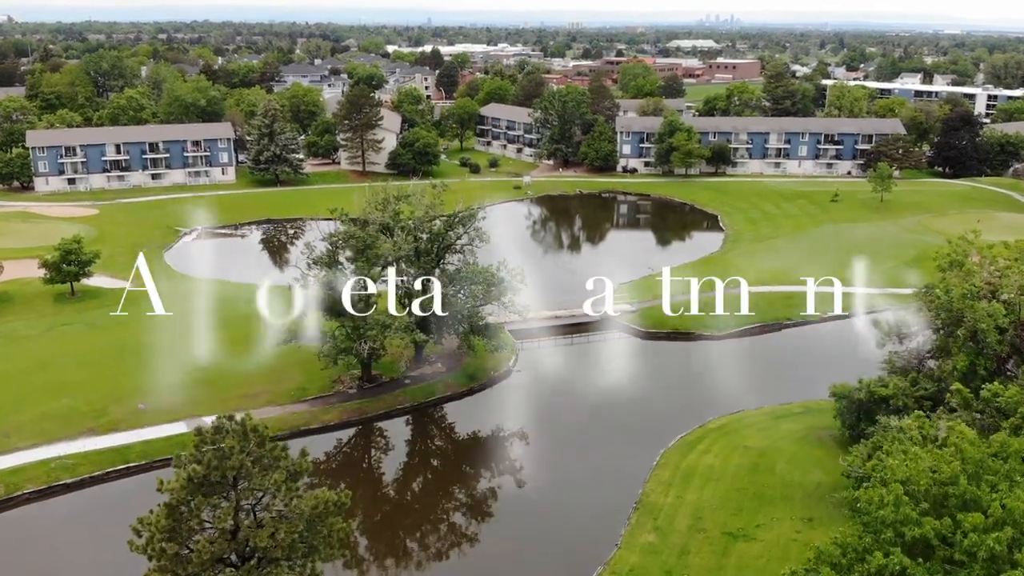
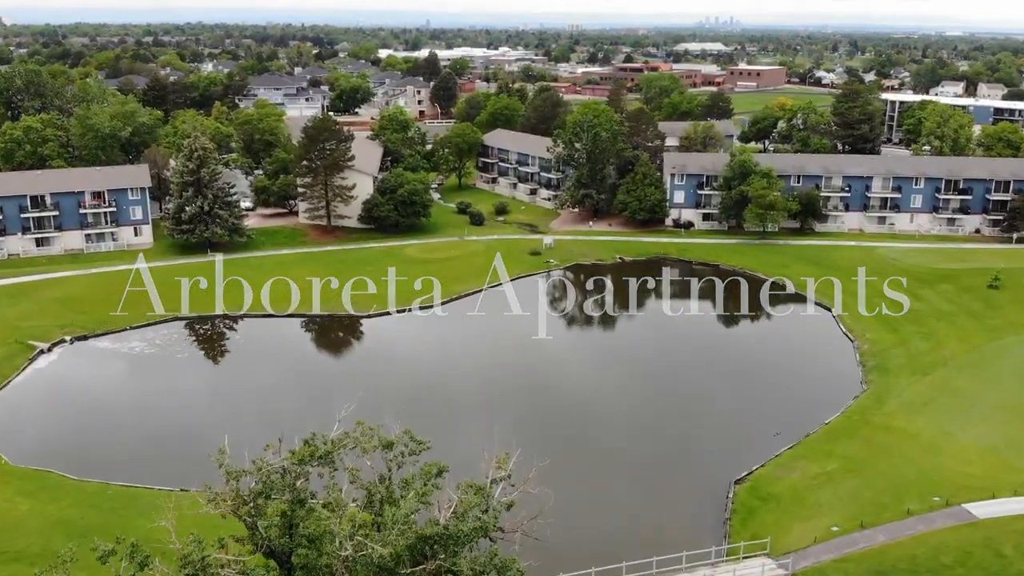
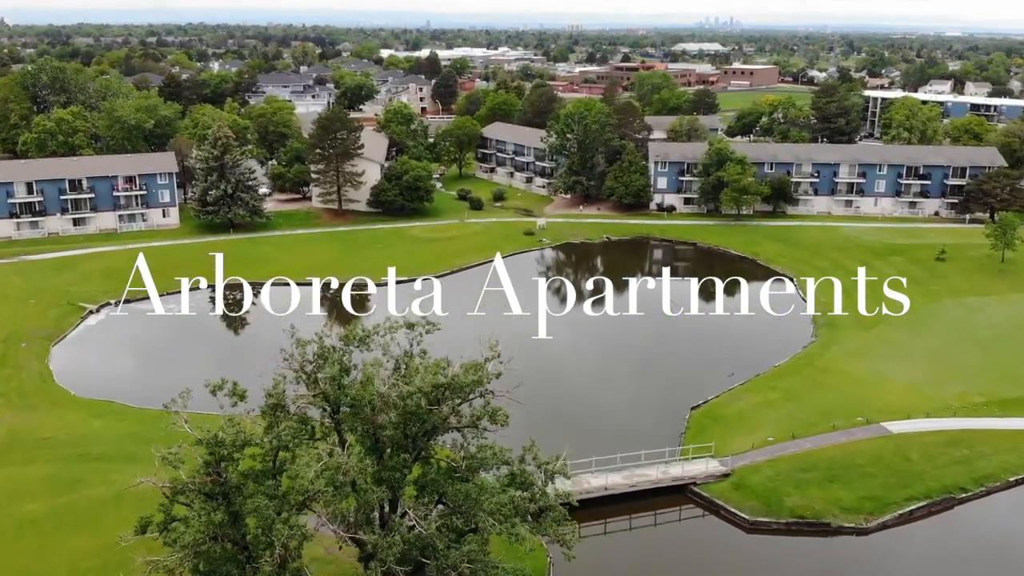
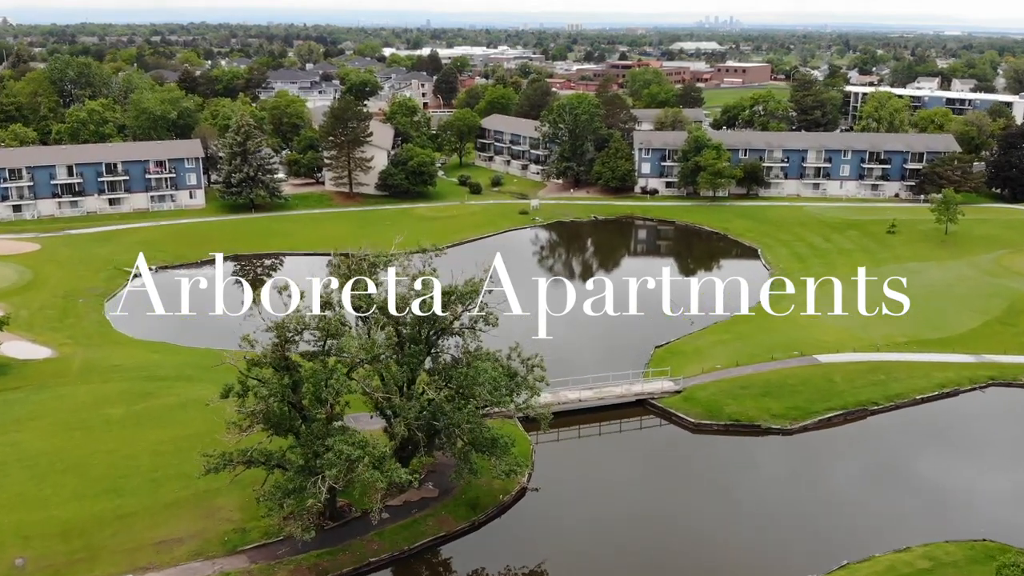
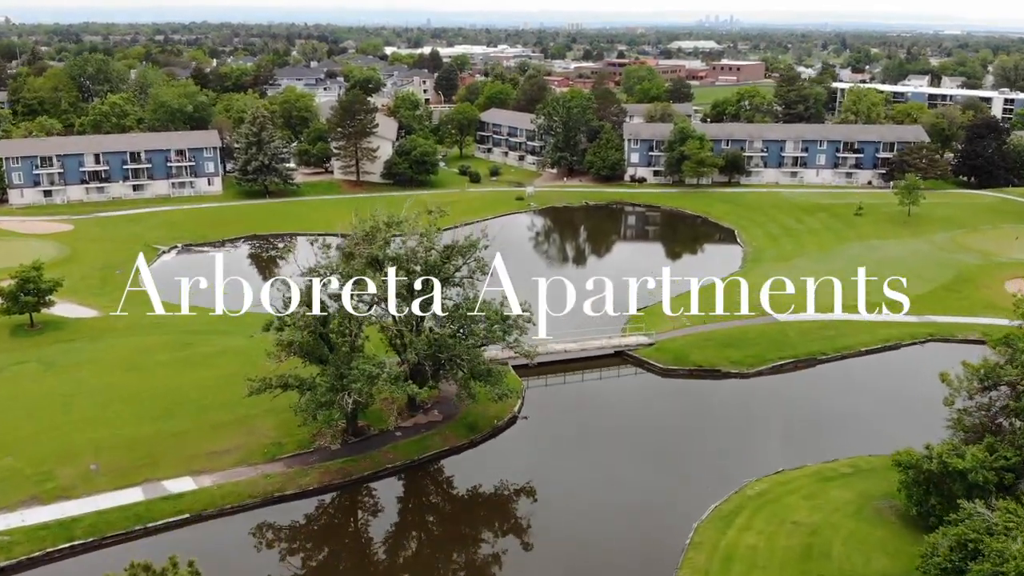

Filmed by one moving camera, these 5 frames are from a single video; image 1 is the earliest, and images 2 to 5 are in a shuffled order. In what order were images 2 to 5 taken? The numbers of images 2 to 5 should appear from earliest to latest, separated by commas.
5, 4, 3, 2
